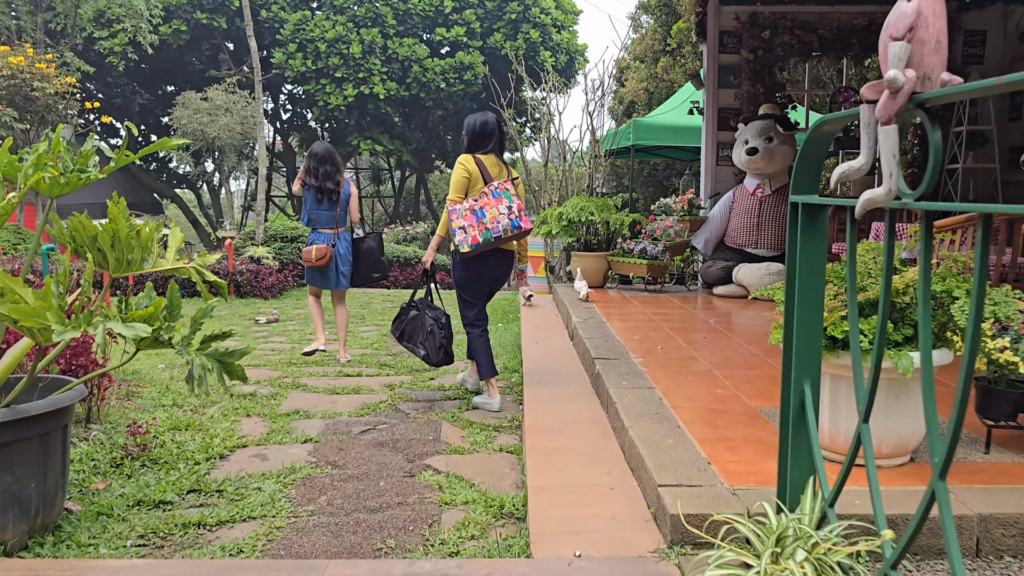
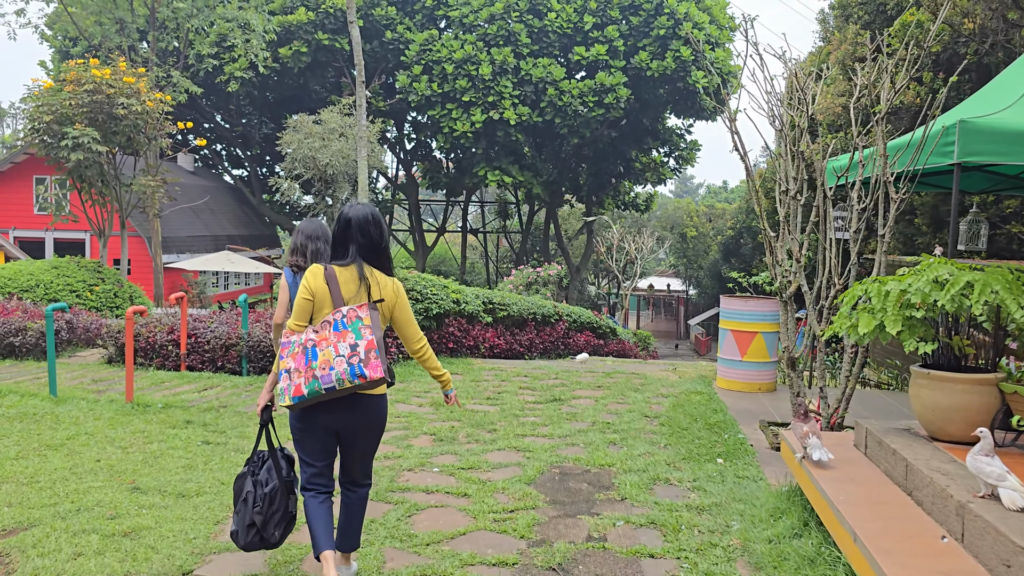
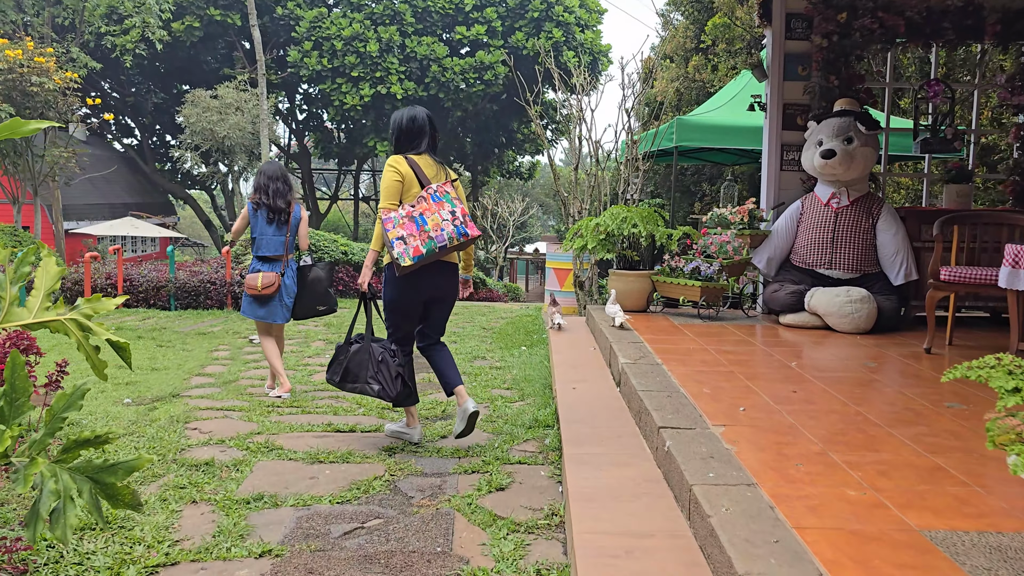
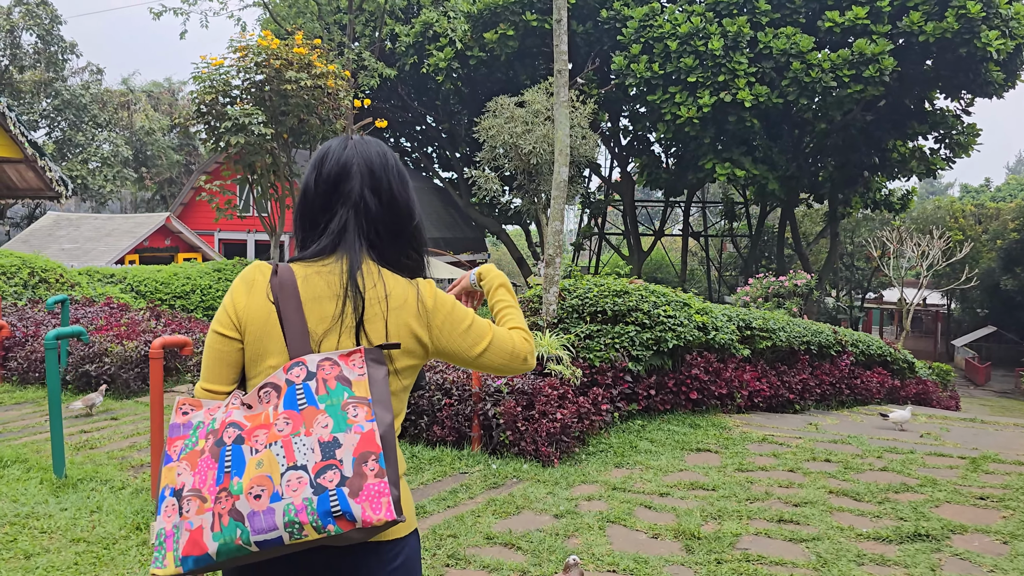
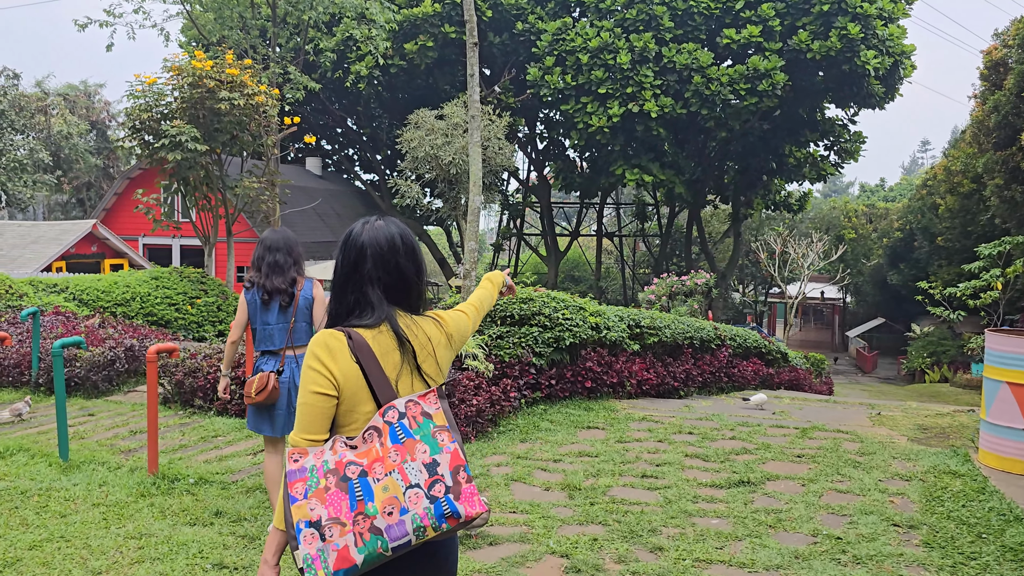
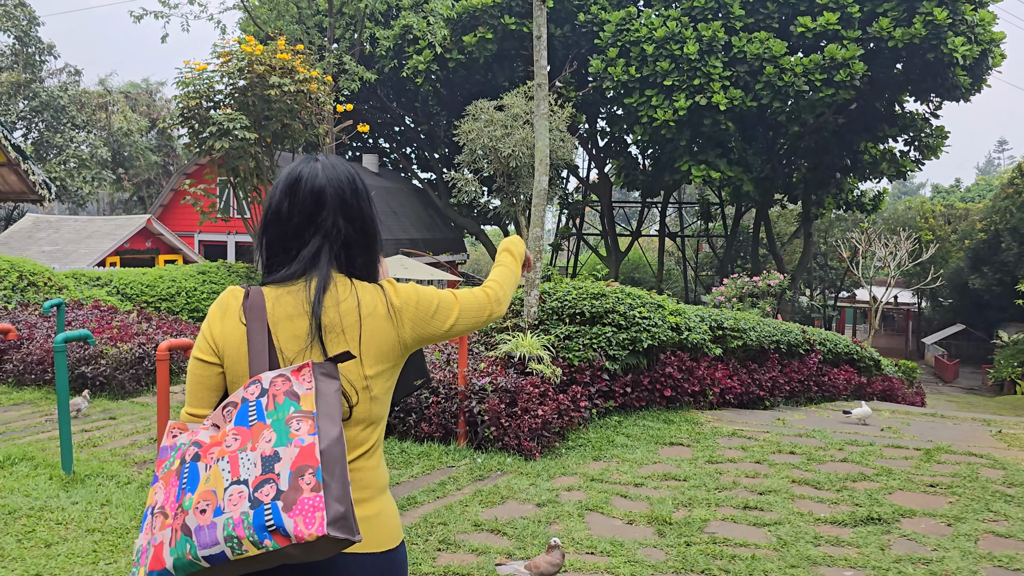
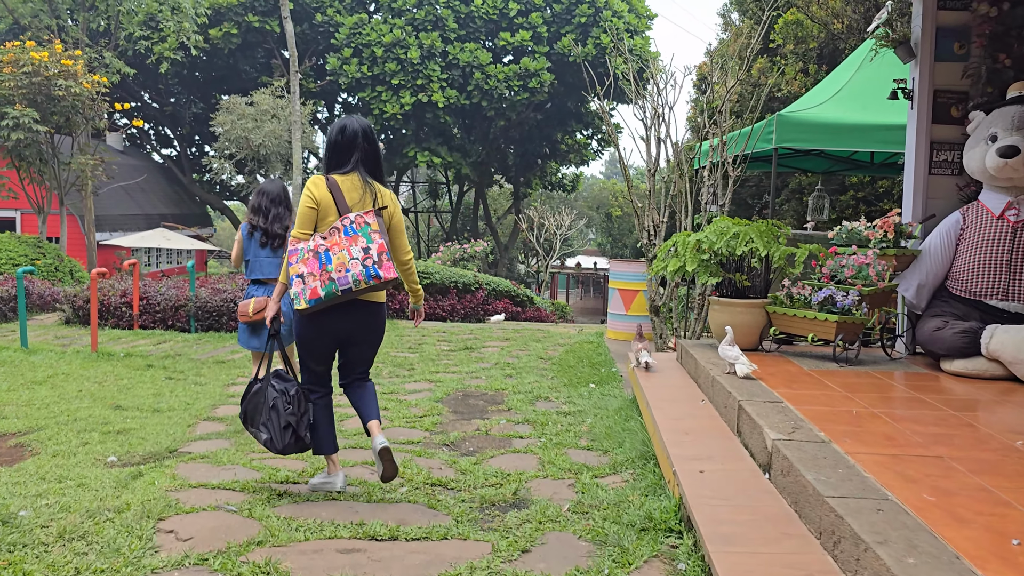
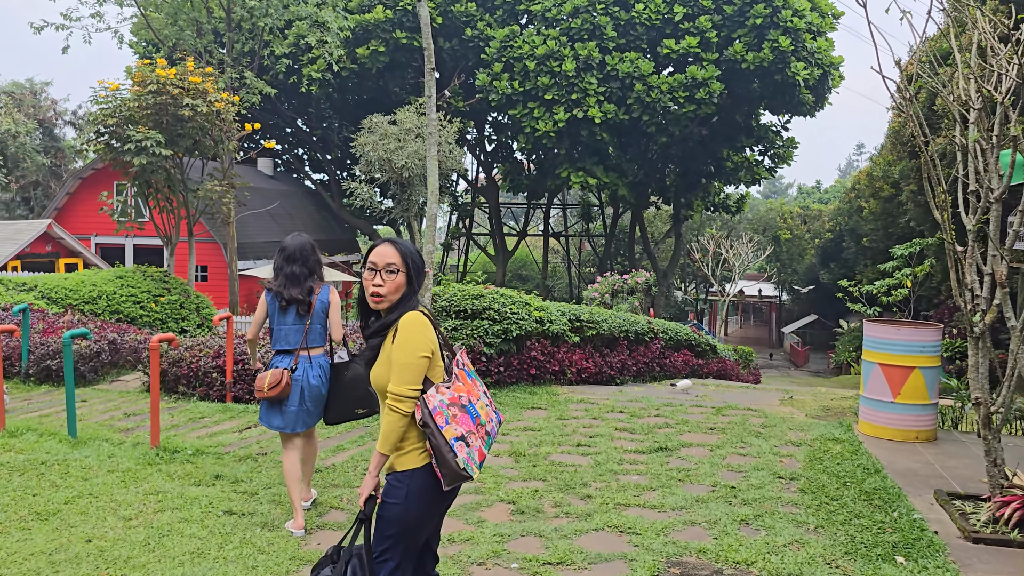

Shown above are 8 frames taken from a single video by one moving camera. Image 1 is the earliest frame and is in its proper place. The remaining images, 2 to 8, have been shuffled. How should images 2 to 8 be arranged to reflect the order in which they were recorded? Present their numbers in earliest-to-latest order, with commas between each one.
3, 7, 2, 8, 5, 6, 4
